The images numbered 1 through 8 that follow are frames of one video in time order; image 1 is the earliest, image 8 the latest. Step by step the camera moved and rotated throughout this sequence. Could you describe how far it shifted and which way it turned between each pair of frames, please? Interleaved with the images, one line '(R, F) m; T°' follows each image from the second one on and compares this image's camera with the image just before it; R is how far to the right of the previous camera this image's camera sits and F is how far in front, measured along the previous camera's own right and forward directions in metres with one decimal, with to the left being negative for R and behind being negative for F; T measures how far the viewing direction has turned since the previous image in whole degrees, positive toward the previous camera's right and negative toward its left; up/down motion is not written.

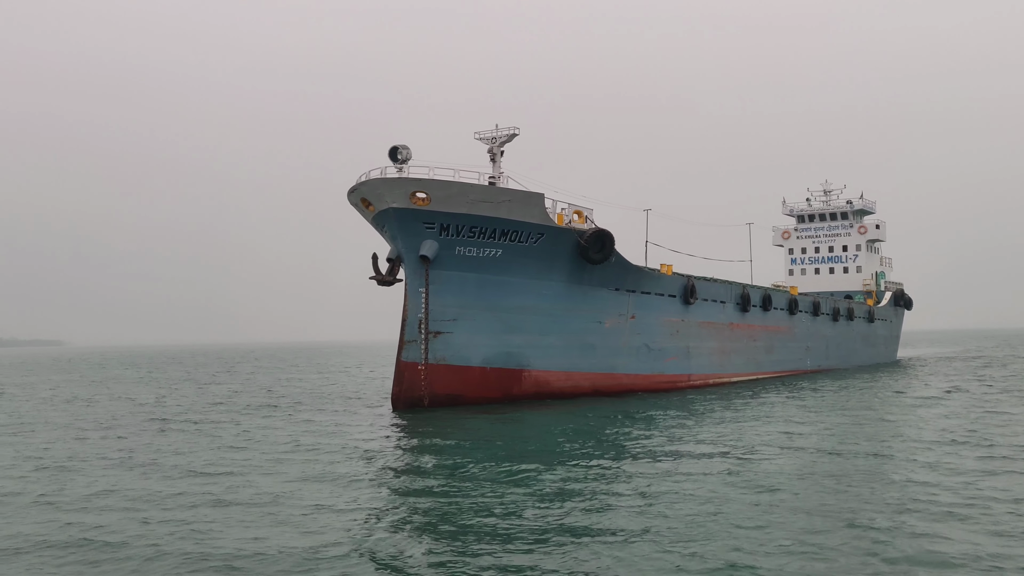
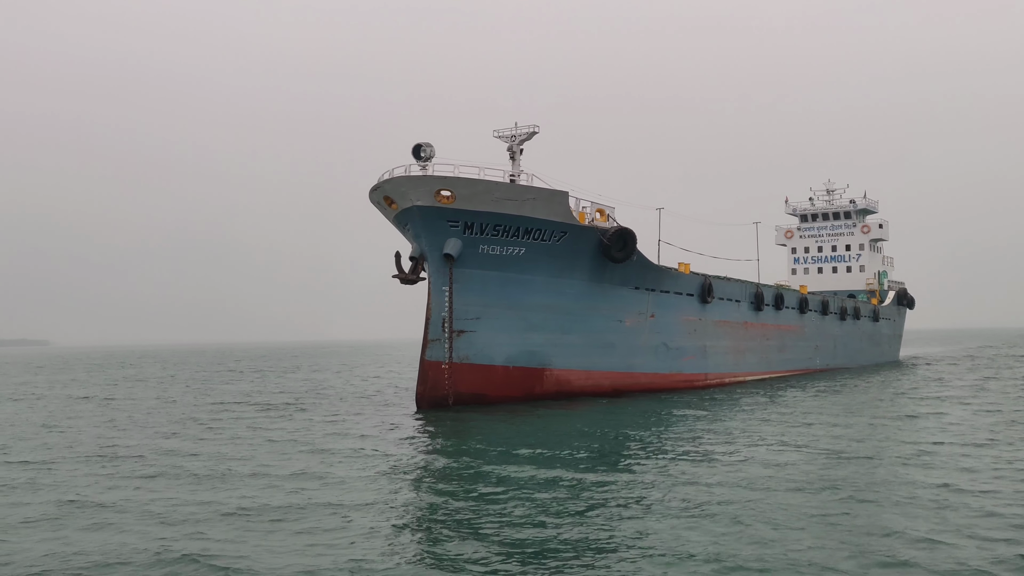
(-0.7, +0.1) m; 0°
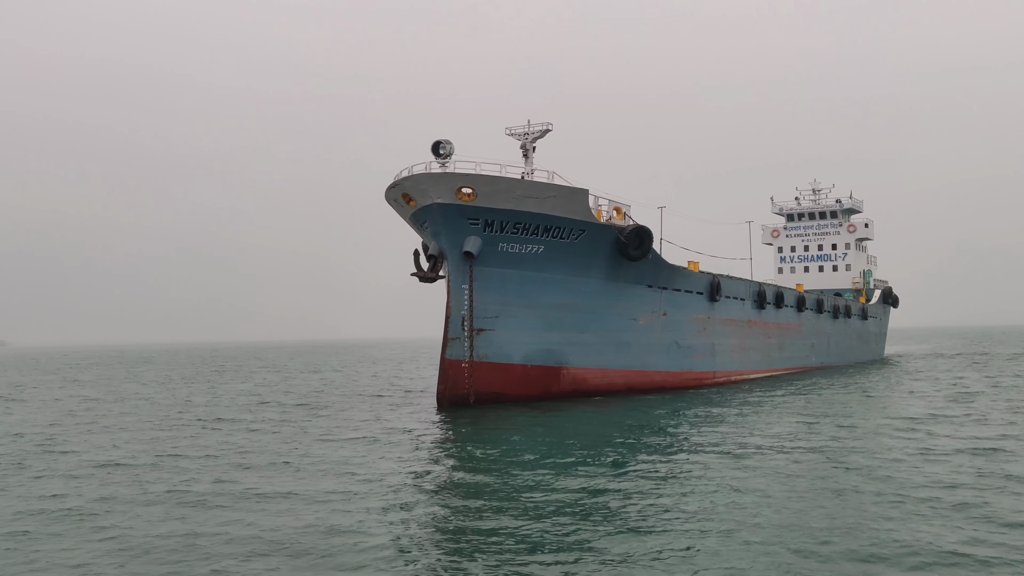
(-1.0, +0.1) m; +1°
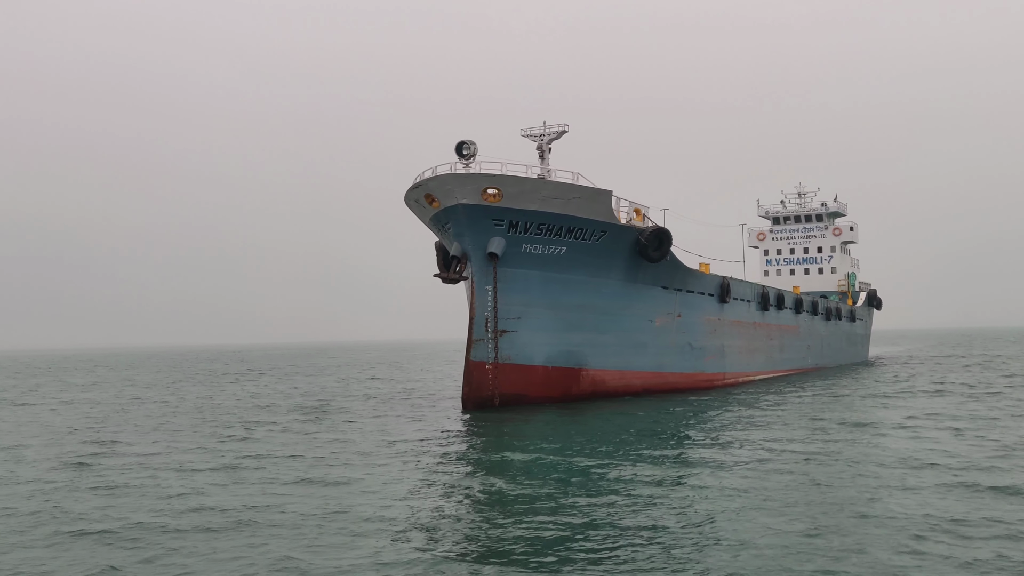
(-1.1, +0.1) m; +1°
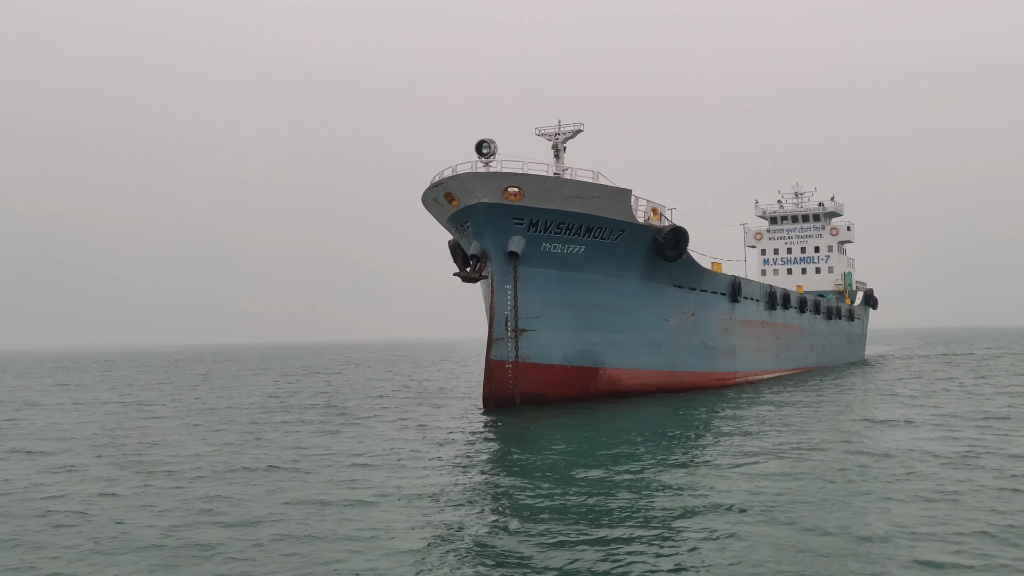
(-0.7, 0.0) m; 0°
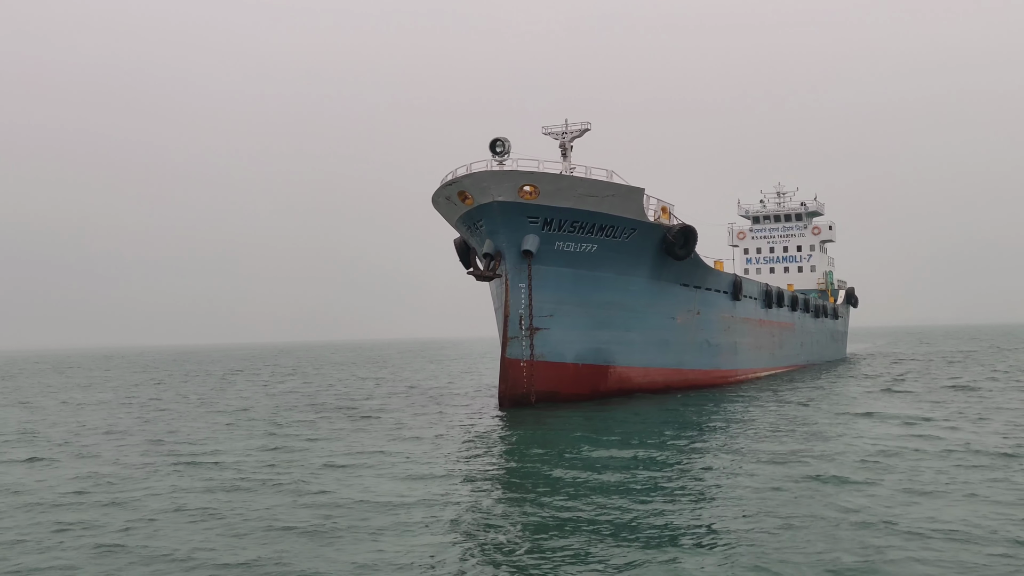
(-0.9, 0.0) m; +2°
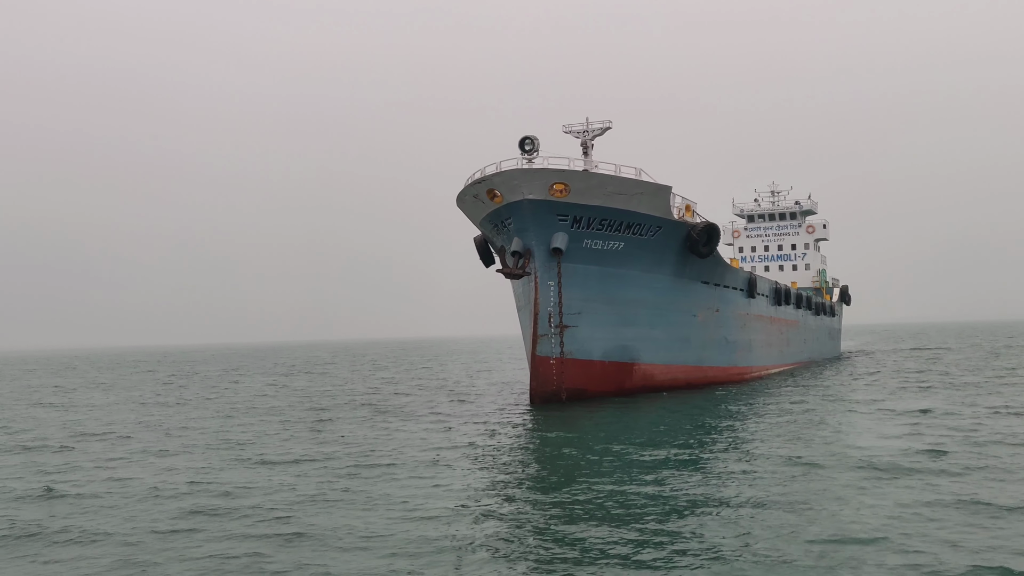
(-1.0, -0.1) m; +1°
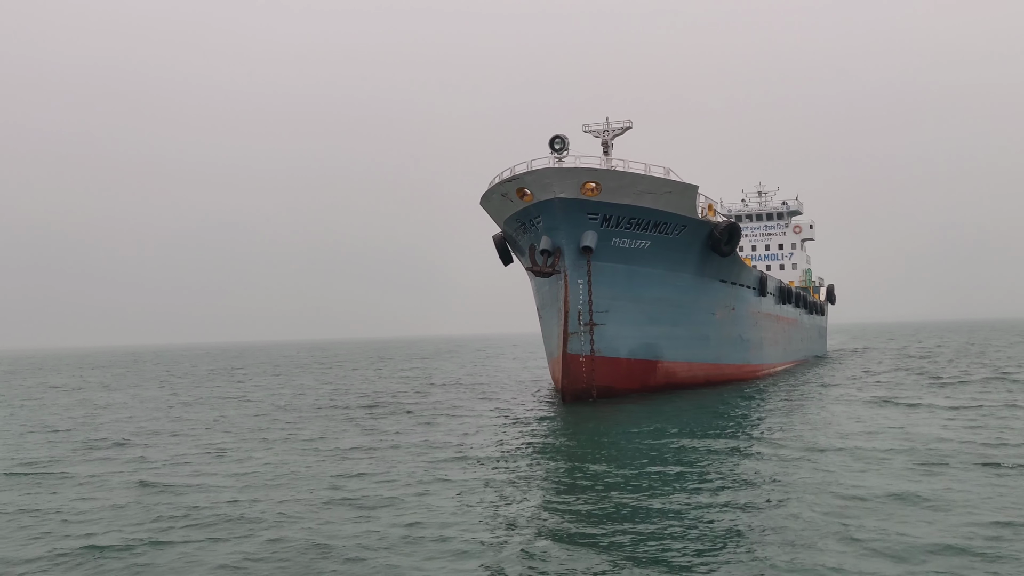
(-1.2, -0.1) m; +1°
